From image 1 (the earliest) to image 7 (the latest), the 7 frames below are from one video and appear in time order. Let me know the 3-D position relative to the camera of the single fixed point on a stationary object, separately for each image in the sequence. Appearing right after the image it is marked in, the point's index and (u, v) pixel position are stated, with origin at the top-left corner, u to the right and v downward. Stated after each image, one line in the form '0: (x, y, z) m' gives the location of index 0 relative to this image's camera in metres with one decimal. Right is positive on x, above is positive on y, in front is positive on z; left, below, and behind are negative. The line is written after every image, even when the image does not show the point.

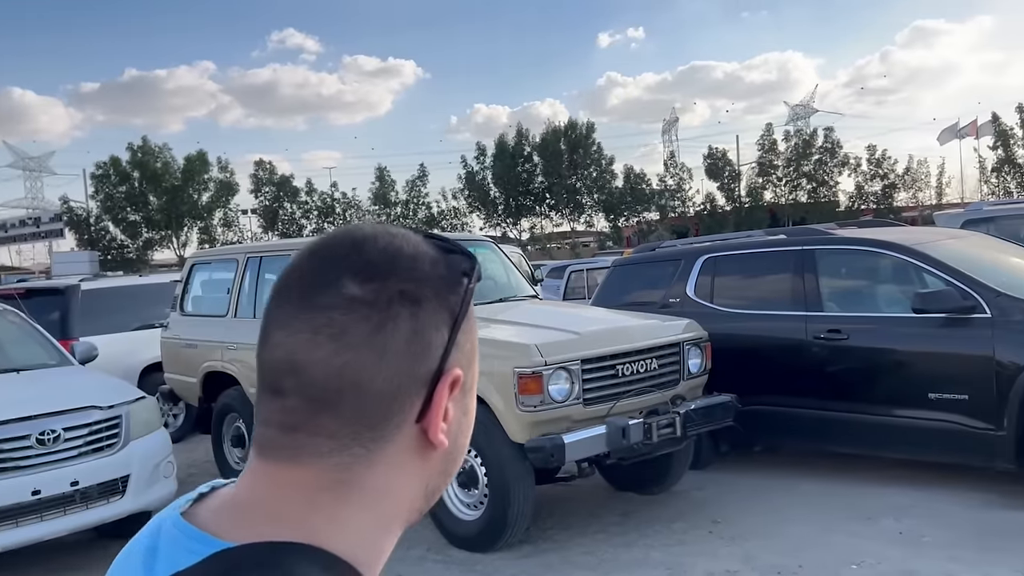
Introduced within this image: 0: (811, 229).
0: (+1.7, +0.3, +5.1) m
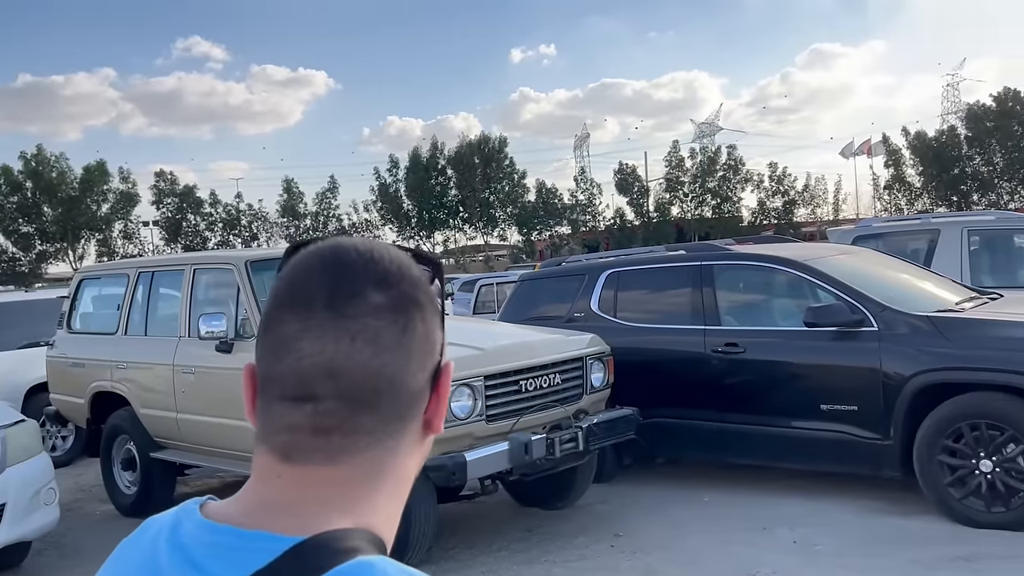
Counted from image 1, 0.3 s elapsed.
0: (+1.2, +0.3, +5.2) m
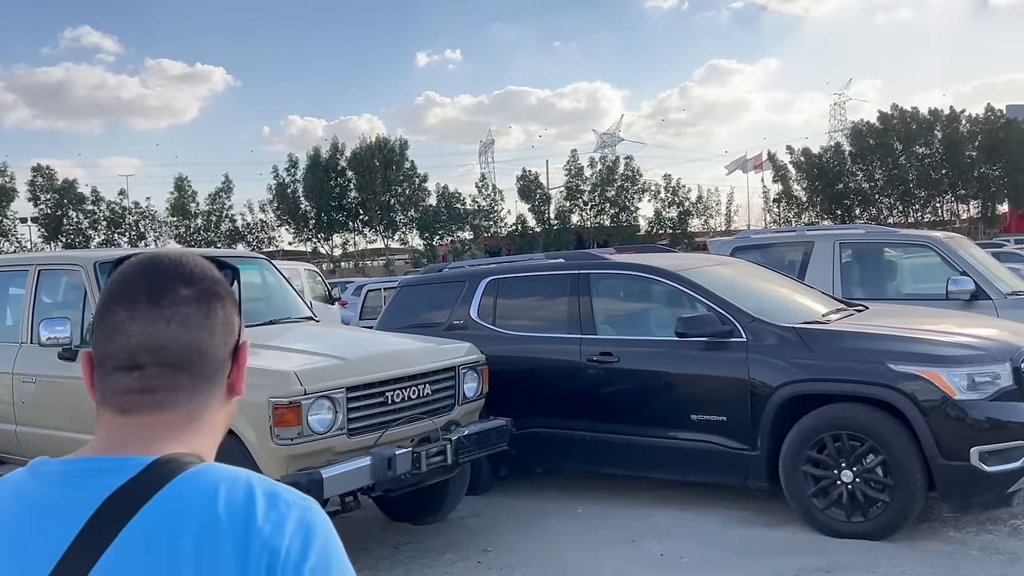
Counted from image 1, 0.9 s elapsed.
0: (+0.4, +0.2, +5.2) m
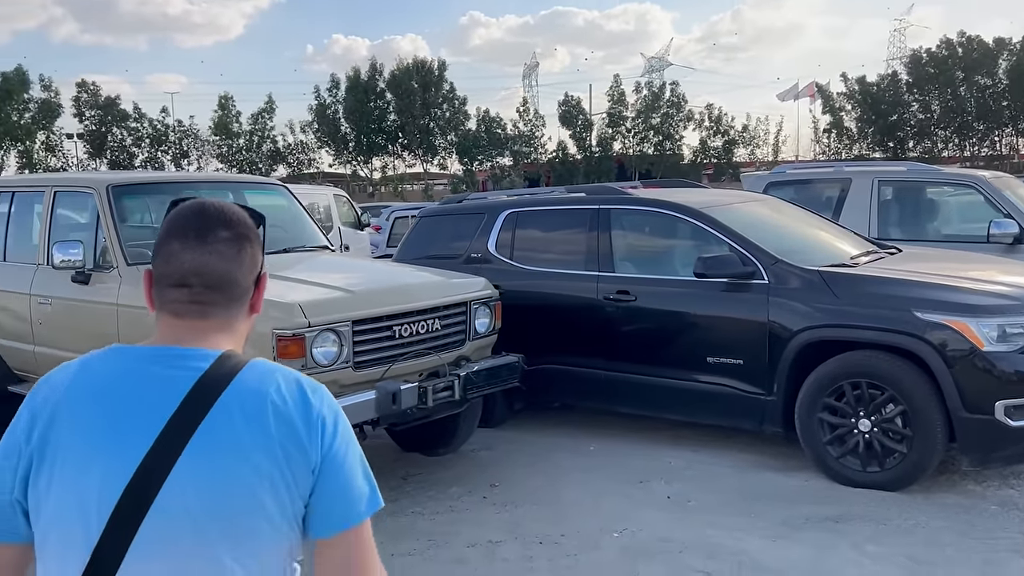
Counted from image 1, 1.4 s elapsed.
0: (+0.6, +0.6, +5.0) m
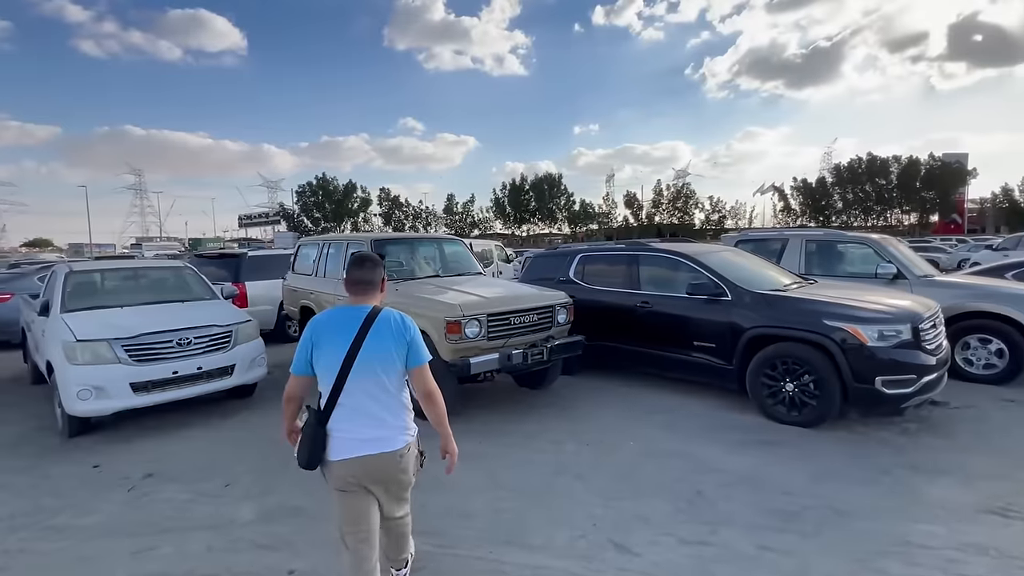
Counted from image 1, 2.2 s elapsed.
0: (+1.1, +0.4, +7.5) m
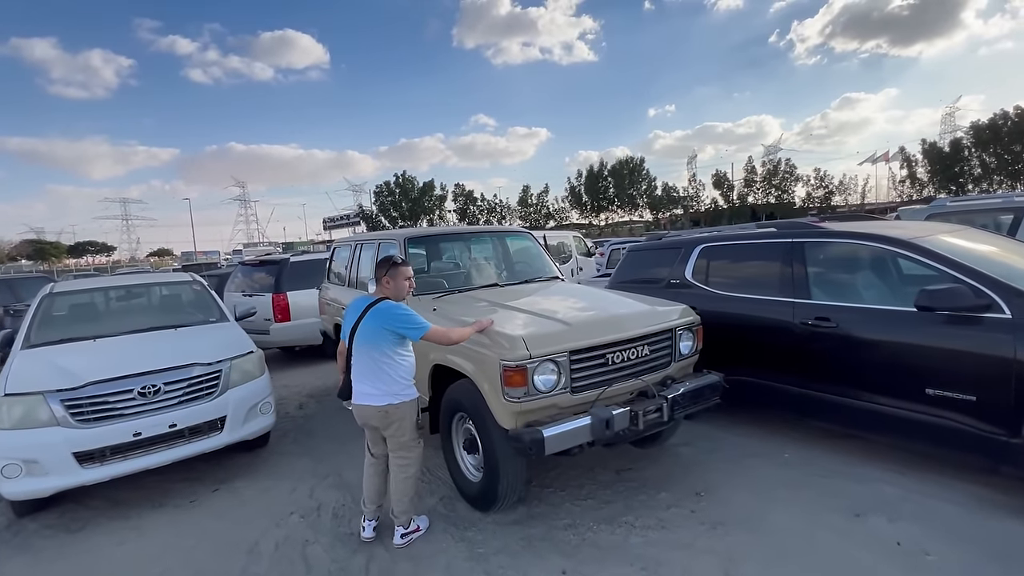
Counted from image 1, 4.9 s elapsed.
0: (+1.6, +0.4, +5.0) m
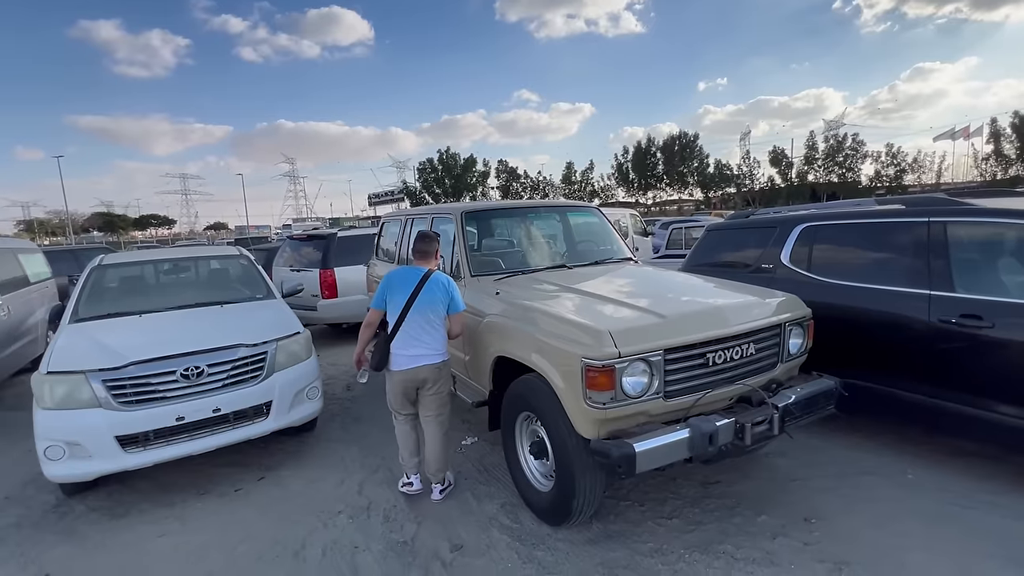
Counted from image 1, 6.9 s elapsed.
0: (+1.9, +0.4, +4.3) m
